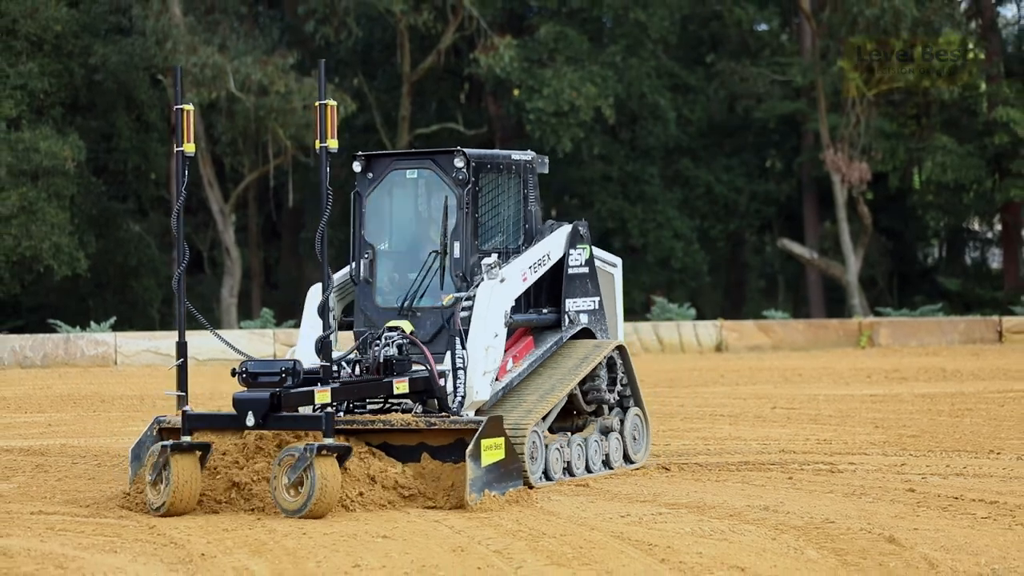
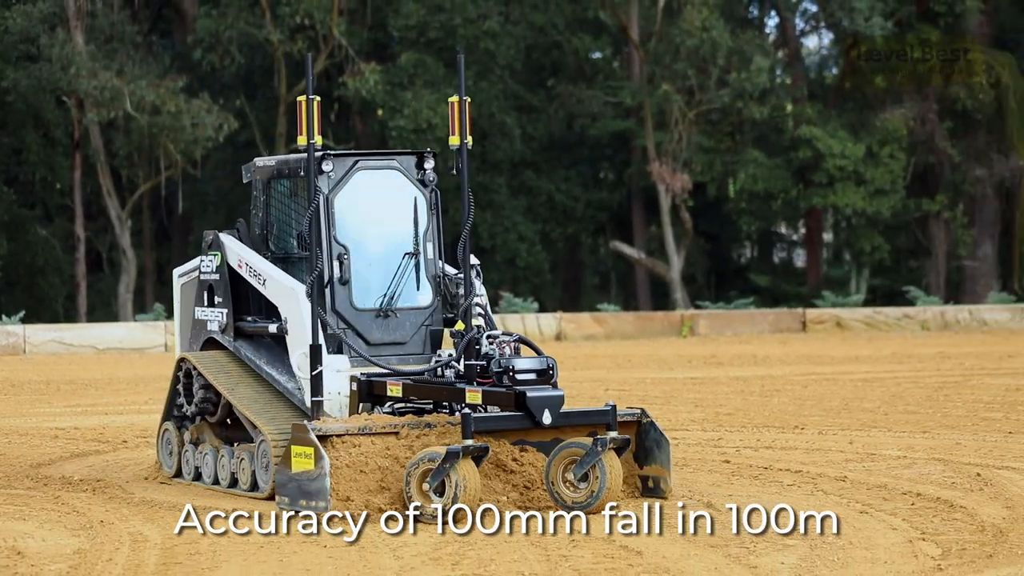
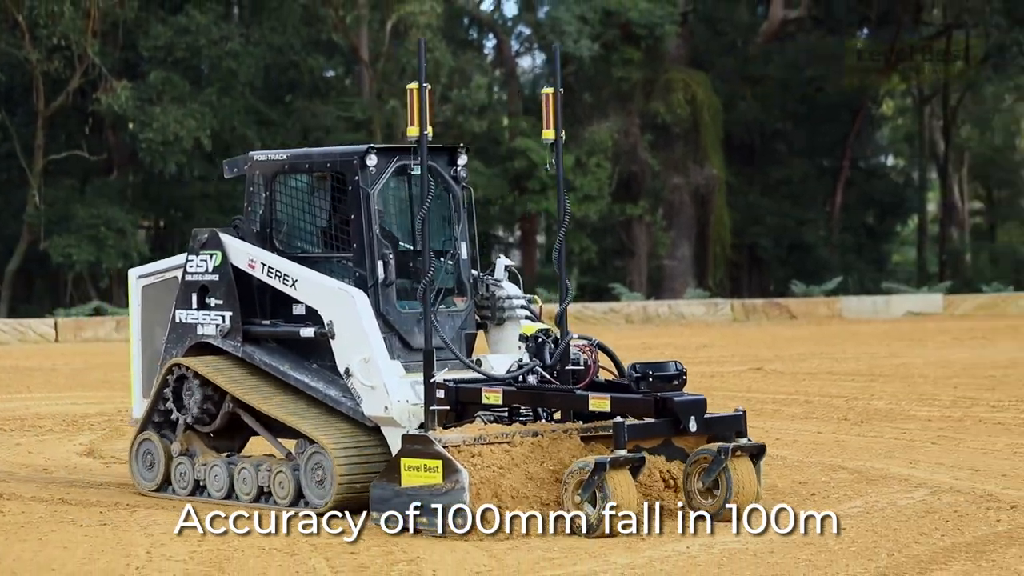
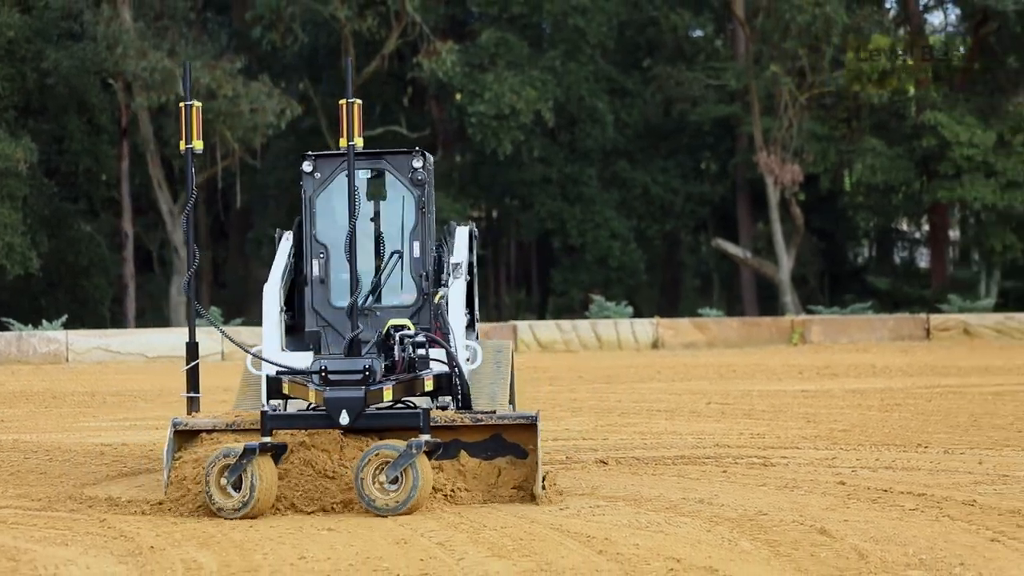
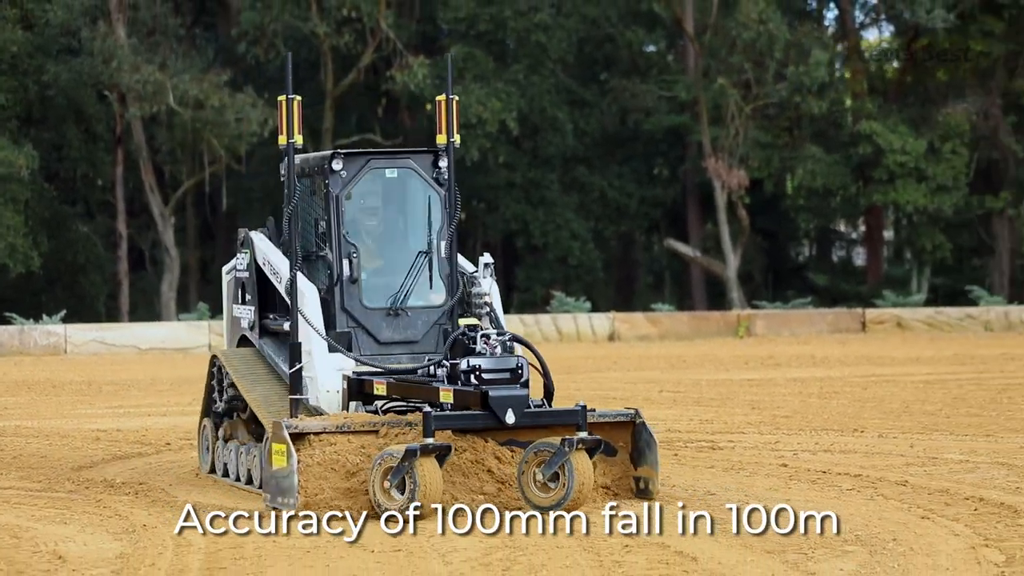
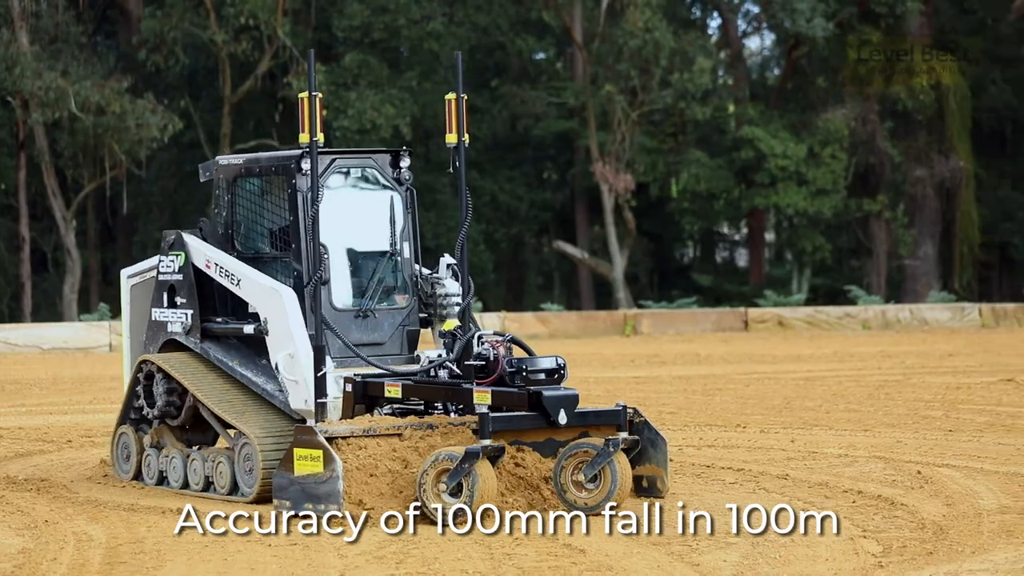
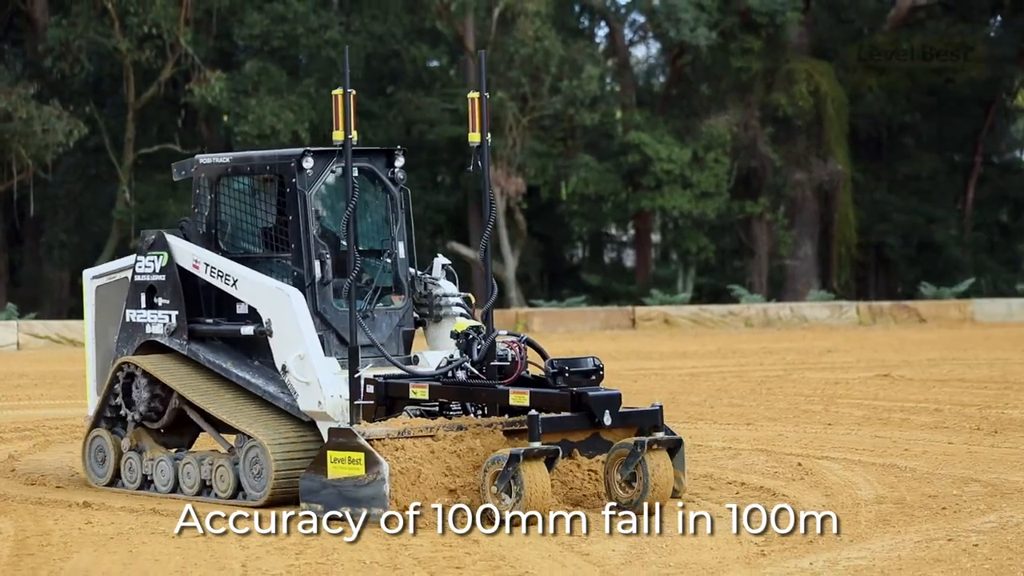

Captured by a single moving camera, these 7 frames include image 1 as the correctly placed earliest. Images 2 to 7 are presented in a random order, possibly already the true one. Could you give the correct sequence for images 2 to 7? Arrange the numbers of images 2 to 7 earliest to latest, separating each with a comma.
4, 5, 2, 6, 7, 3
